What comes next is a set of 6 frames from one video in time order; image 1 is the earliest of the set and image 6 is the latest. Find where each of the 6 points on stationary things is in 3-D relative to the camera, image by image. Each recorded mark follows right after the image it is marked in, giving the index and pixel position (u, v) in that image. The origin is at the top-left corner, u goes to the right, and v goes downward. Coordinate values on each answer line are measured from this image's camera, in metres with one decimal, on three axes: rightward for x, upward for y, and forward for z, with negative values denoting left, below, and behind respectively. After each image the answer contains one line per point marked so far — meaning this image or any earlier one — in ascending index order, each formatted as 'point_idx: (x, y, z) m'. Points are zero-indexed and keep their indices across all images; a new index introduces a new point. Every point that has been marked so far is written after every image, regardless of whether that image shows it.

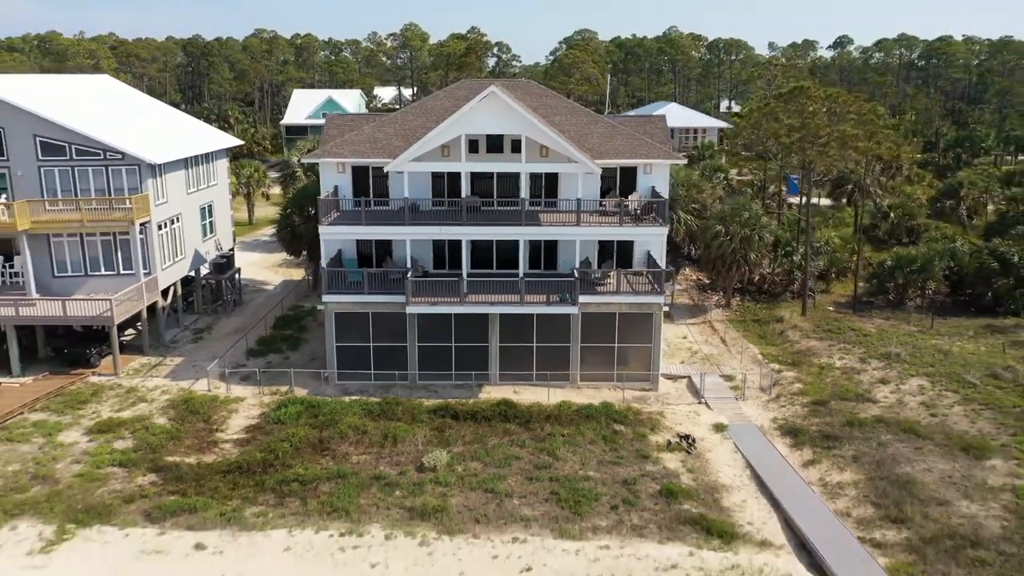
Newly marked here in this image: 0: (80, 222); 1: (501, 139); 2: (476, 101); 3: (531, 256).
0: (-11.5, +1.8, +19.9) m
1: (-0.2, +3.8, +18.5) m
2: (-0.9, +4.5, +17.9) m
3: (+0.7, +0.9, +19.0) m
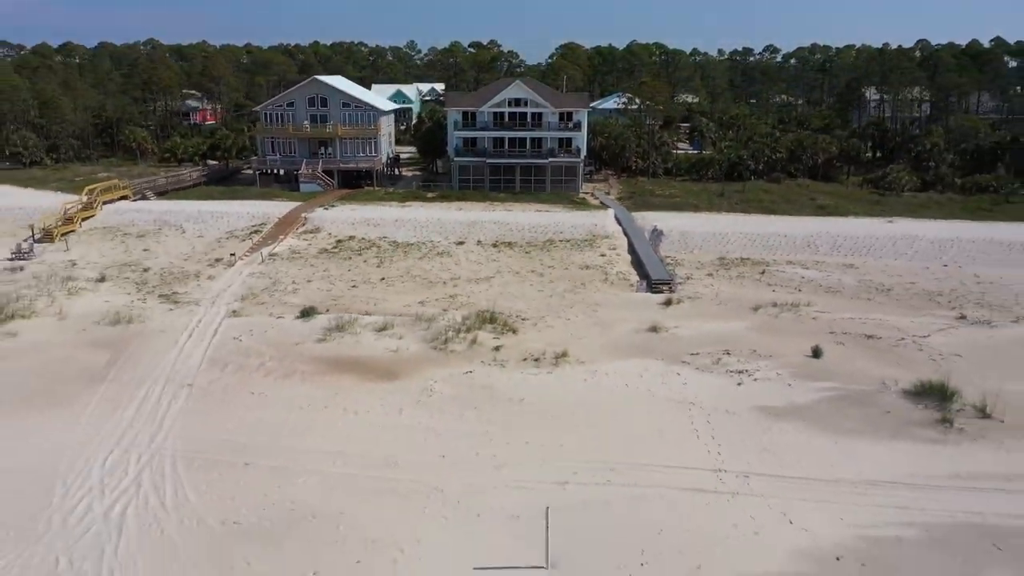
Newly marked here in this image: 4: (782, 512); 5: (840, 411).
0: (-10.7, +10.6, +51.0) m
1: (+0.6, +12.5, +49.6) m
2: (-0.1, +13.3, +49.0) m
3: (+1.5, +9.6, +50.2) m
4: (+5.2, -4.3, +14.2) m
5: (+8.0, -3.0, +18.0) m
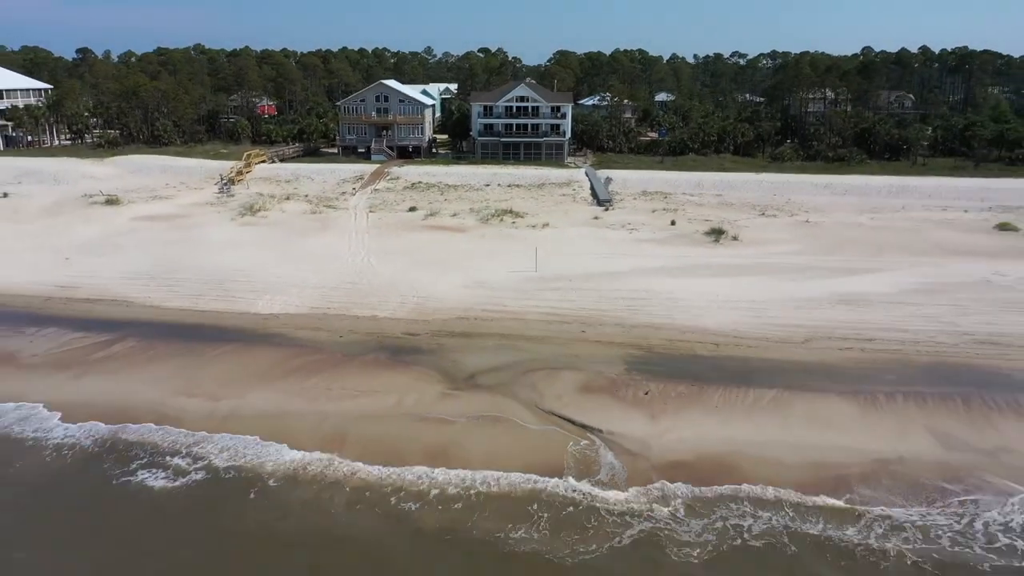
0: (-10.1, +16.3, +72.7) m
1: (+1.1, +18.2, +71.2) m
2: (+0.5, +18.9, +70.7) m
3: (+2.1, +15.3, +71.8) m
4: (+5.8, +1.3, +35.8) m
5: (+8.6, +2.6, +39.7) m
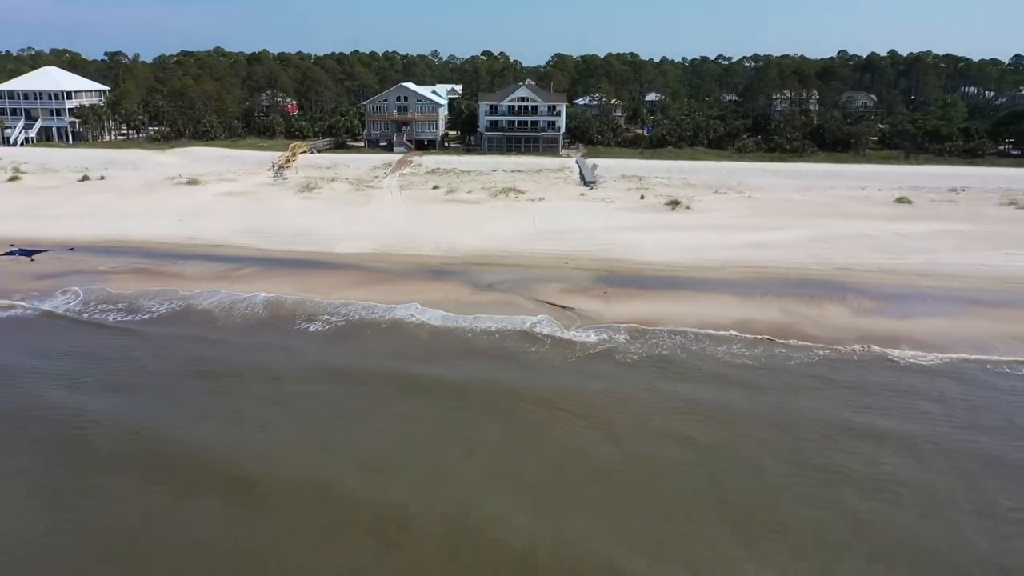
0: (-9.9, +19.2, +84.3) m
1: (+1.4, +21.1, +82.8) m
2: (+0.7, +21.9, +82.2) m
3: (+2.3, +18.2, +83.4) m
4: (+6.0, +4.2, +47.4) m
5: (+8.8, +5.4, +51.3) m
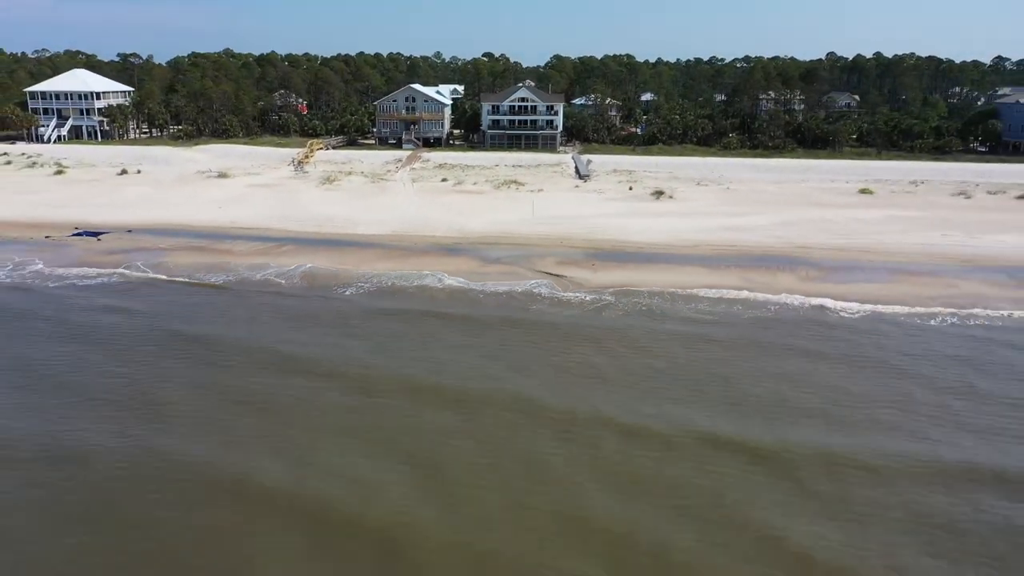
0: (-9.8, +20.6, +90.1) m
1: (+1.5, +22.6, +88.7) m
2: (+0.8, +23.3, +88.1) m
3: (+2.4, +19.7, +89.3) m
4: (+6.2, +5.6, +53.4) m
5: (+9.0, +6.8, +57.2) m
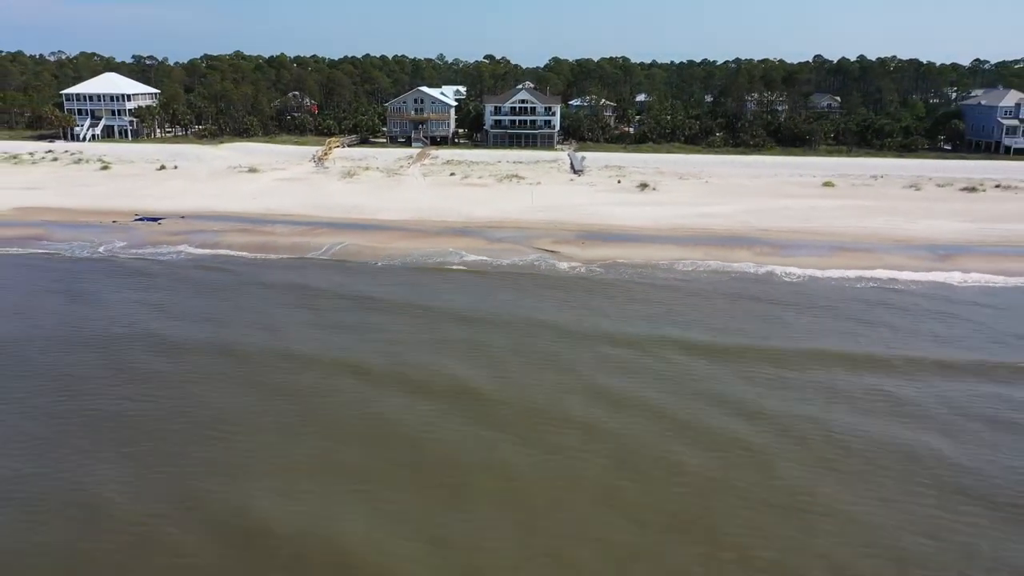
0: (-9.7, +22.2, +97.3) m
1: (+1.6, +24.1, +95.8) m
2: (+0.9, +24.9, +95.2) m
3: (+2.5, +21.2, +96.4) m
4: (+6.3, +7.1, +60.5) m
5: (+9.1, +8.4, +64.4) m
